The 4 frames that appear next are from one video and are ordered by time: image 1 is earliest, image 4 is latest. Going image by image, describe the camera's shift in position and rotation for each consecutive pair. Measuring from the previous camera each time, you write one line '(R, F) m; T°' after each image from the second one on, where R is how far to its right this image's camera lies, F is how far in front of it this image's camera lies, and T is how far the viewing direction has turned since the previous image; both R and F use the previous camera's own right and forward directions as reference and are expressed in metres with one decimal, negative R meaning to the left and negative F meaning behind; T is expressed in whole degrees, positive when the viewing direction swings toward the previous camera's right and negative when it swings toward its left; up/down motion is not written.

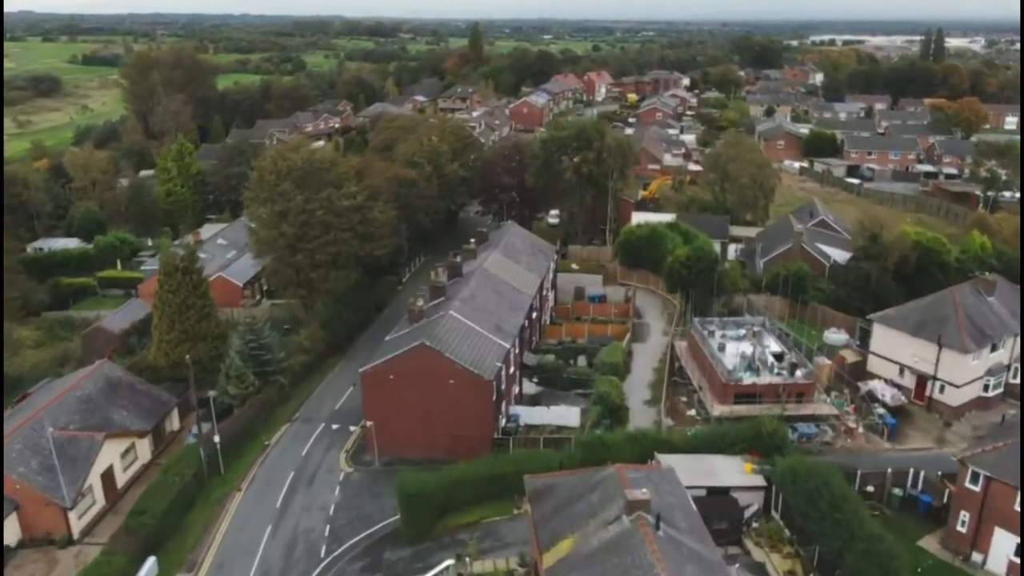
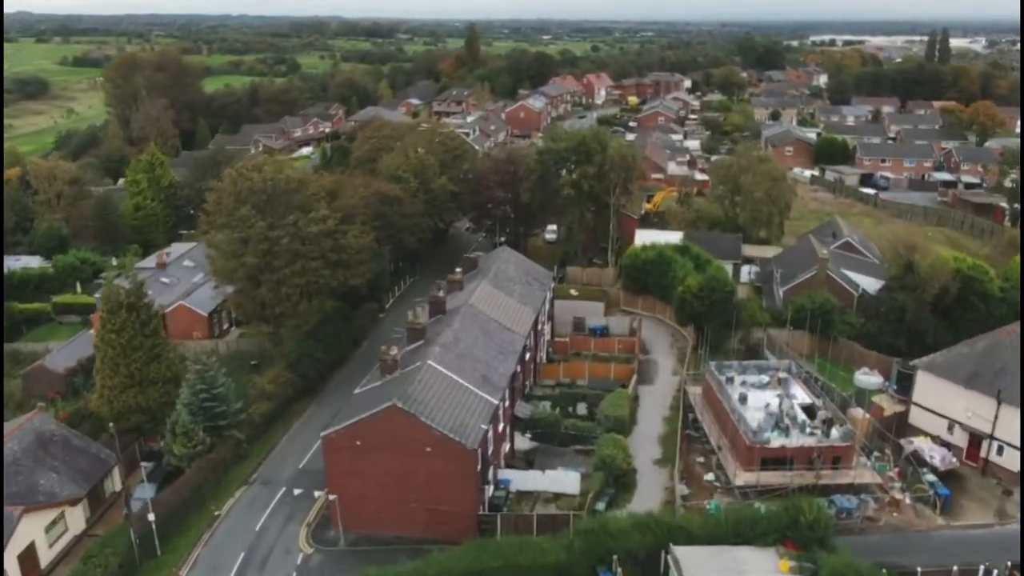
(+0.3, +3.2) m; 0°
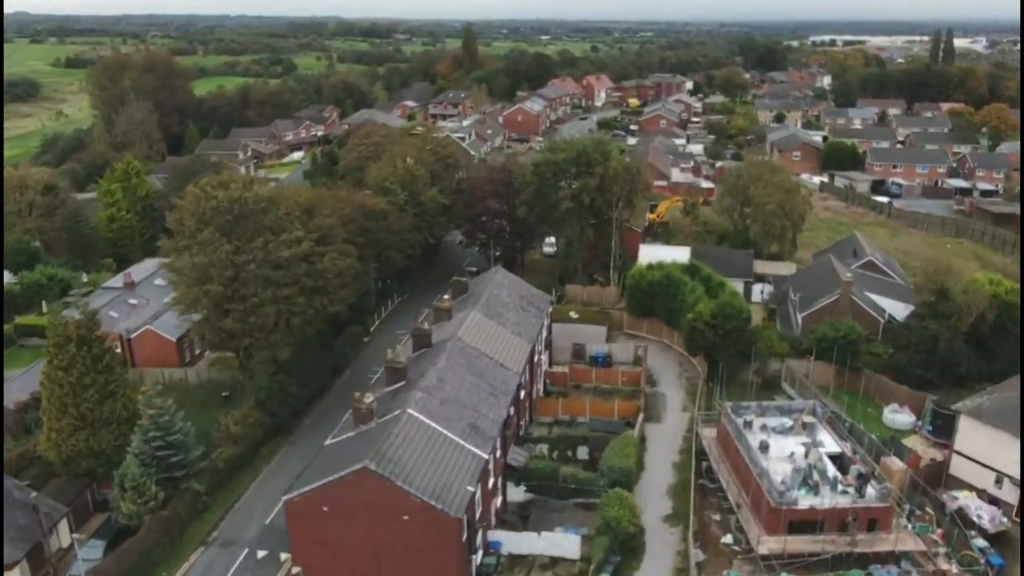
(+0.2, +2.4) m; 0°
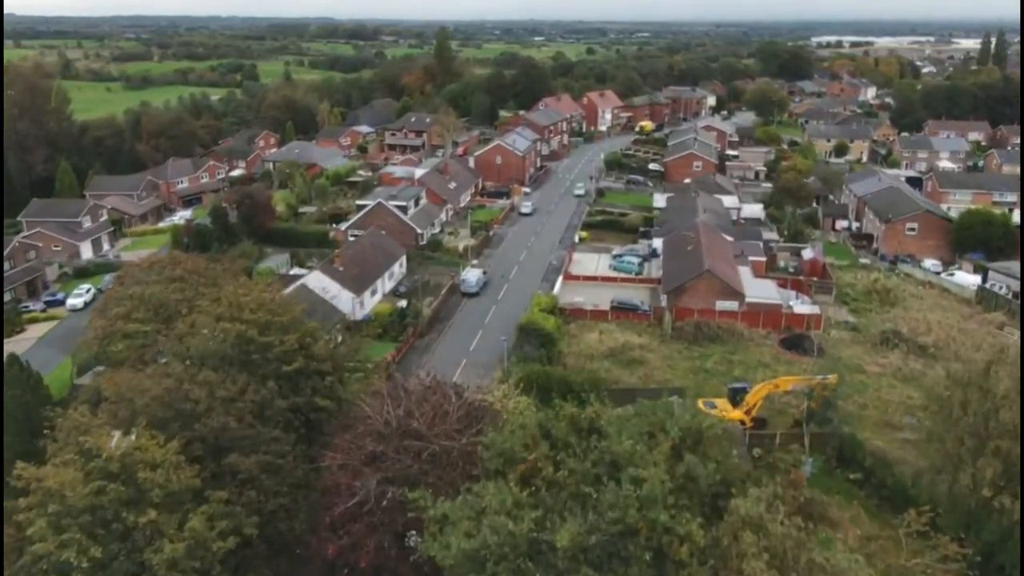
(+1.4, +22.3) m; 0°
